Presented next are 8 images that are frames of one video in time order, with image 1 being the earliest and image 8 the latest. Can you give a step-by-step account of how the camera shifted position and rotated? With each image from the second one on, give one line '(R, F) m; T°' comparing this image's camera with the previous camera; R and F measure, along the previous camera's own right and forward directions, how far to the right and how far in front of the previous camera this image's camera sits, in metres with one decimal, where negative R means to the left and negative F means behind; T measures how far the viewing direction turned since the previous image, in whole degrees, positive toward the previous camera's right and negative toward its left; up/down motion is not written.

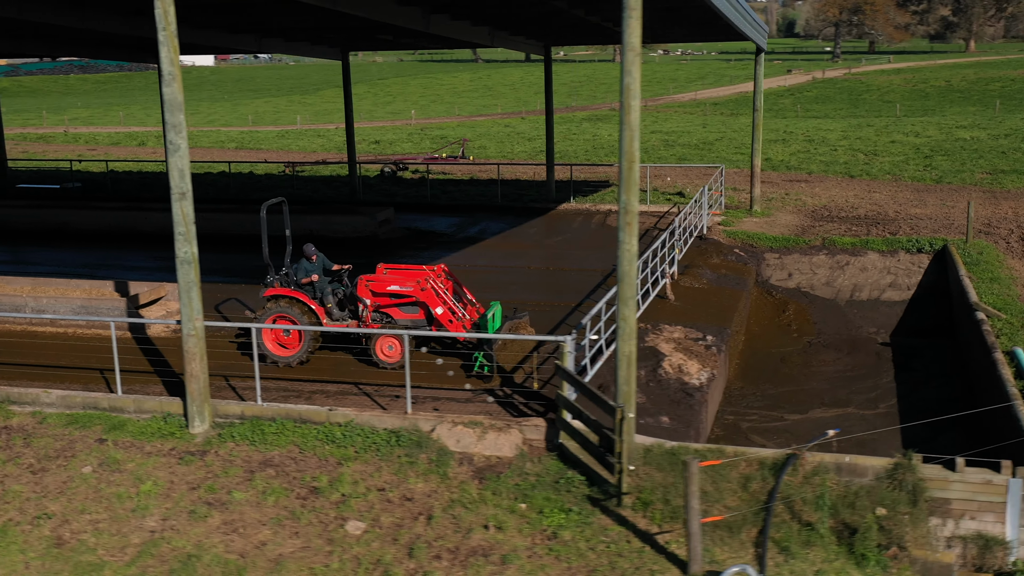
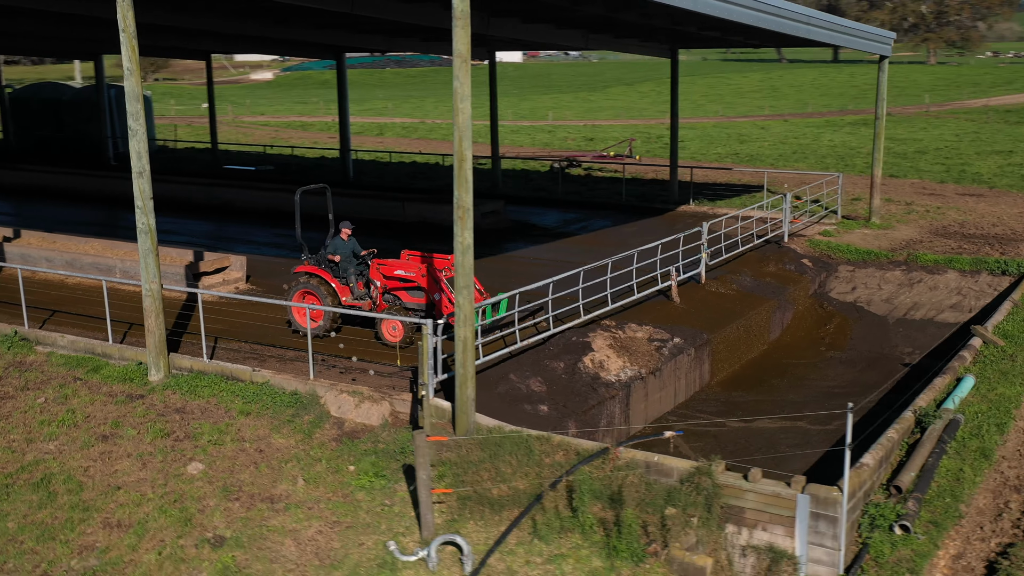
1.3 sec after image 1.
(+4.2, -0.3) m; -16°
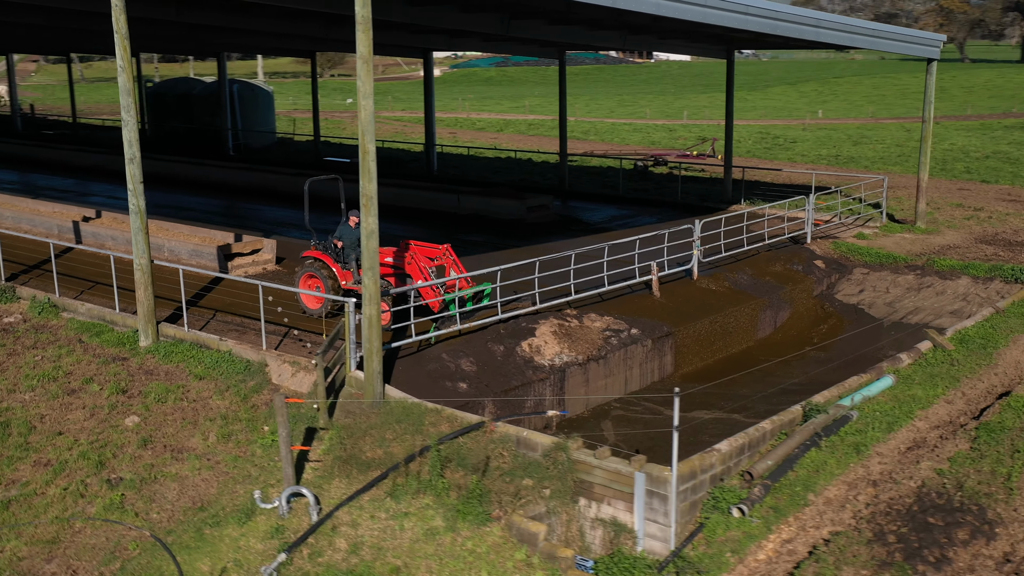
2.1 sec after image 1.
(+2.7, -0.6) m; -9°
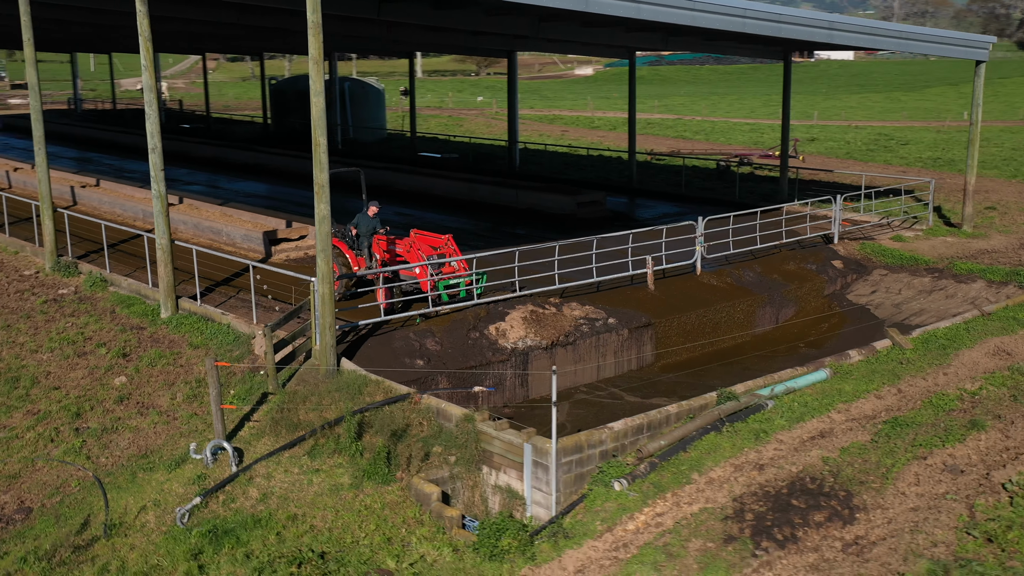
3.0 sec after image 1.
(+2.4, -0.7) m; -8°
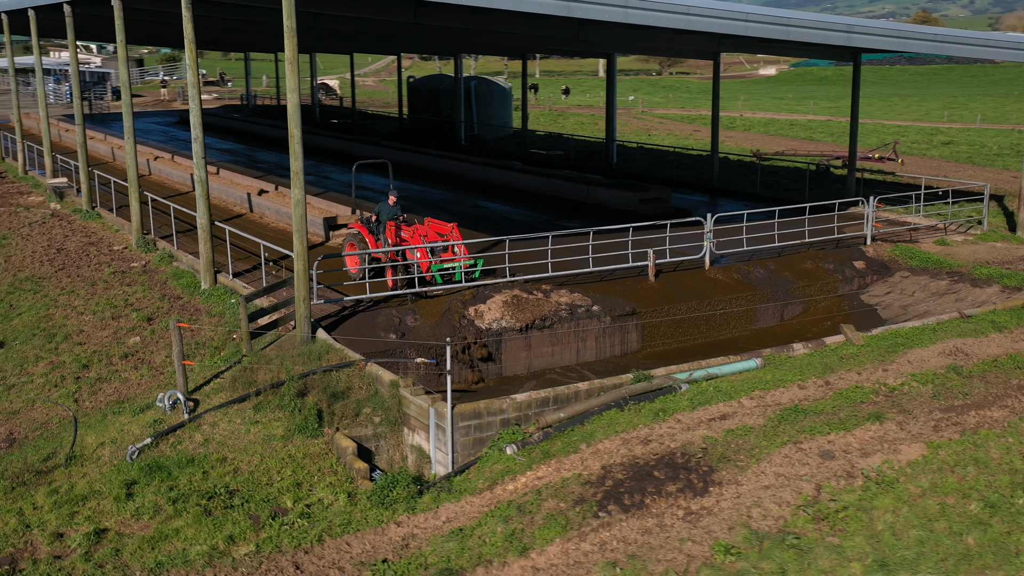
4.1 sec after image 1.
(+2.9, -0.9) m; -10°
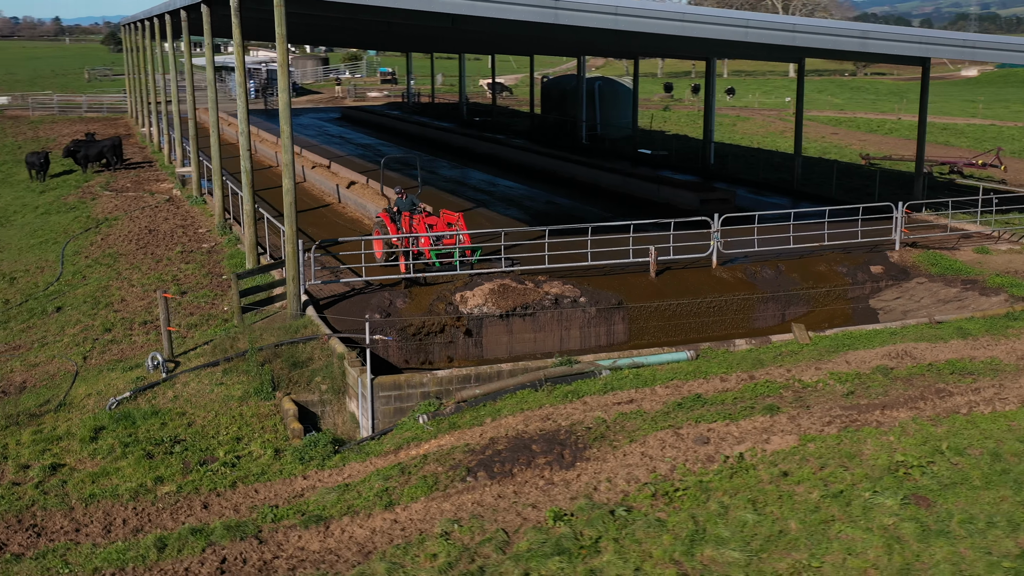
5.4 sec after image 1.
(+3.1, -0.8) m; -10°
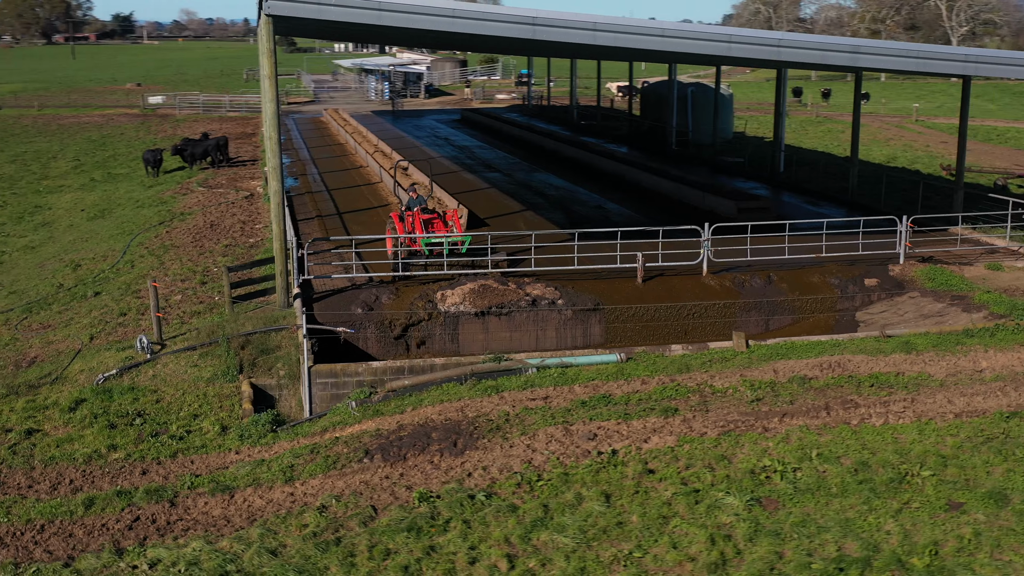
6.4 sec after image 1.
(+2.8, -0.7) m; -8°
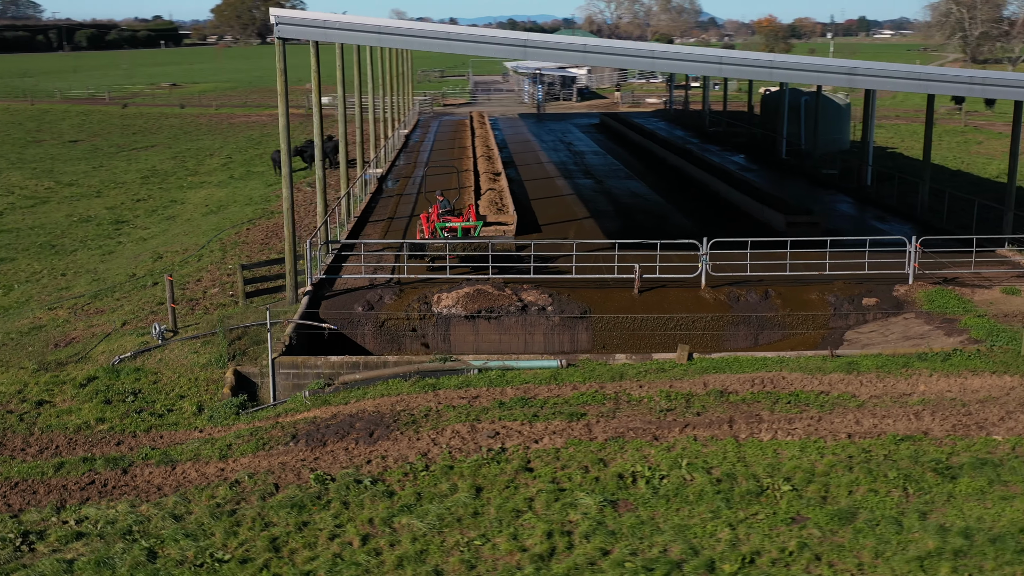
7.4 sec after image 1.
(+3.2, -0.8) m; -9°
